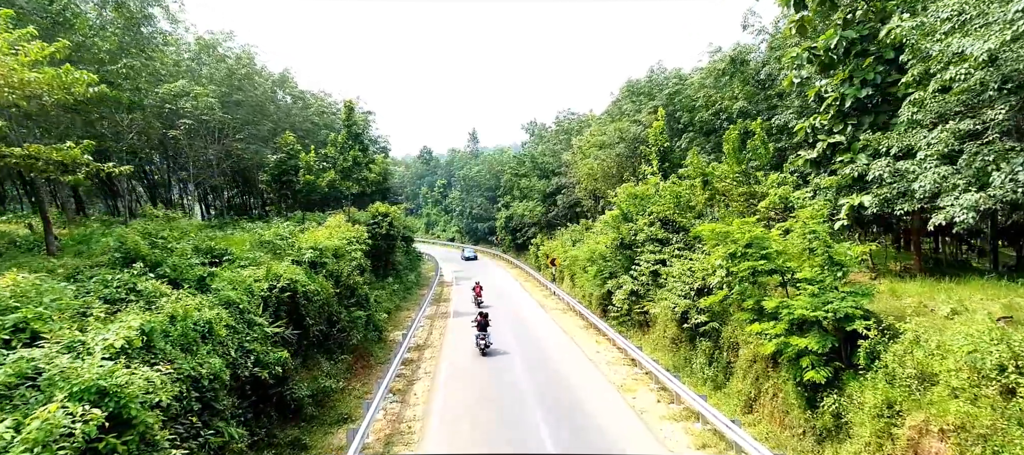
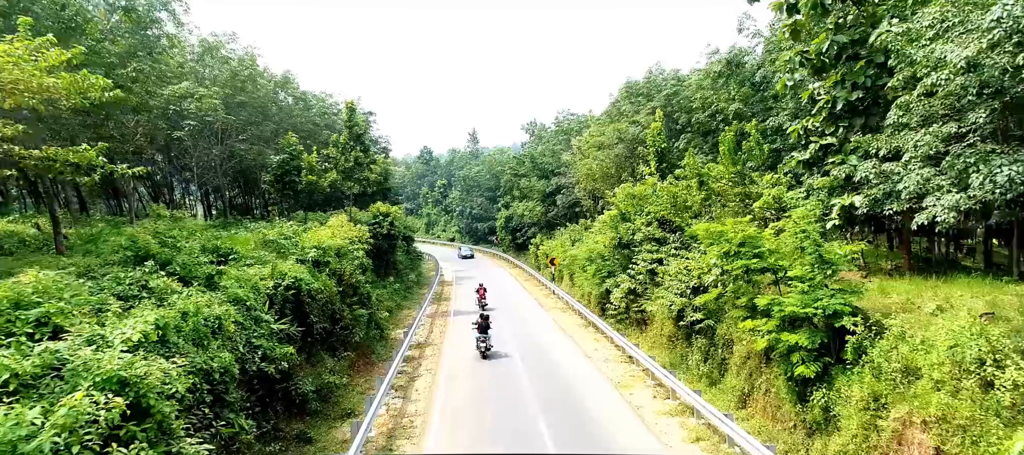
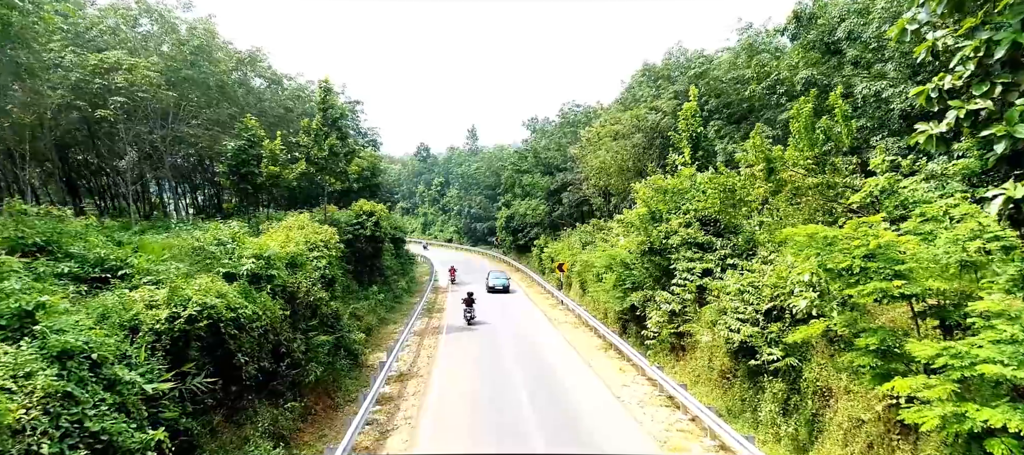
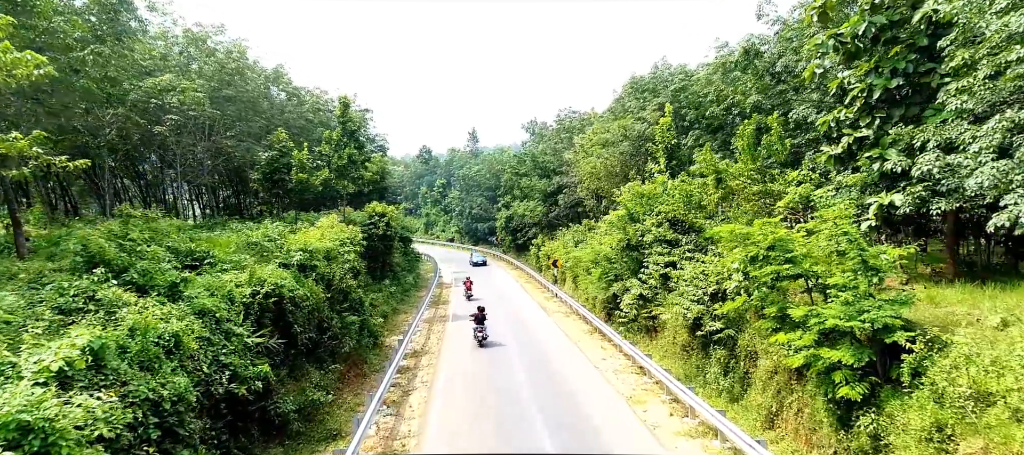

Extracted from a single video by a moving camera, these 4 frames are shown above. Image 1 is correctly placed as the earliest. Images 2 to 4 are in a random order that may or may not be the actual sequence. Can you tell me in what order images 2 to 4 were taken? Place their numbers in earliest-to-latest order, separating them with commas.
4, 2, 3
